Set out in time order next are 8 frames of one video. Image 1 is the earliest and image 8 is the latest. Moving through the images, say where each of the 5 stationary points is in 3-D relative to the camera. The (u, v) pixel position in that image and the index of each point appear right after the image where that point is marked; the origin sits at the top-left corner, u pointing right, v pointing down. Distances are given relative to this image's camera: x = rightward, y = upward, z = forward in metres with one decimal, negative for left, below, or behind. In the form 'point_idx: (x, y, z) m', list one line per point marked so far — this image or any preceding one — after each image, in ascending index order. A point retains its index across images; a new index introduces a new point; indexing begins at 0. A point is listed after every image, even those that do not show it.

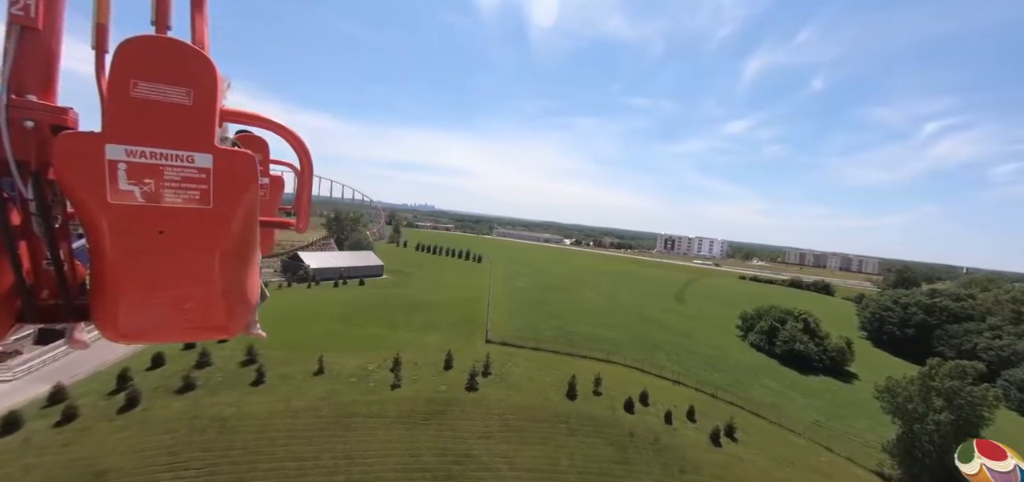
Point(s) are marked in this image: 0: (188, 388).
0: (-10.2, -4.5, +12.7) m
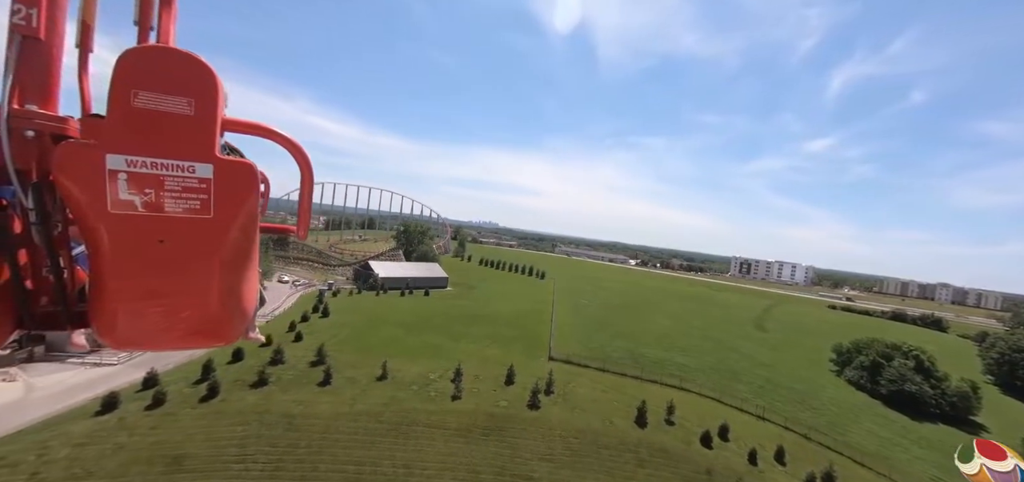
0: (-8.2, -4.6, +13.3) m
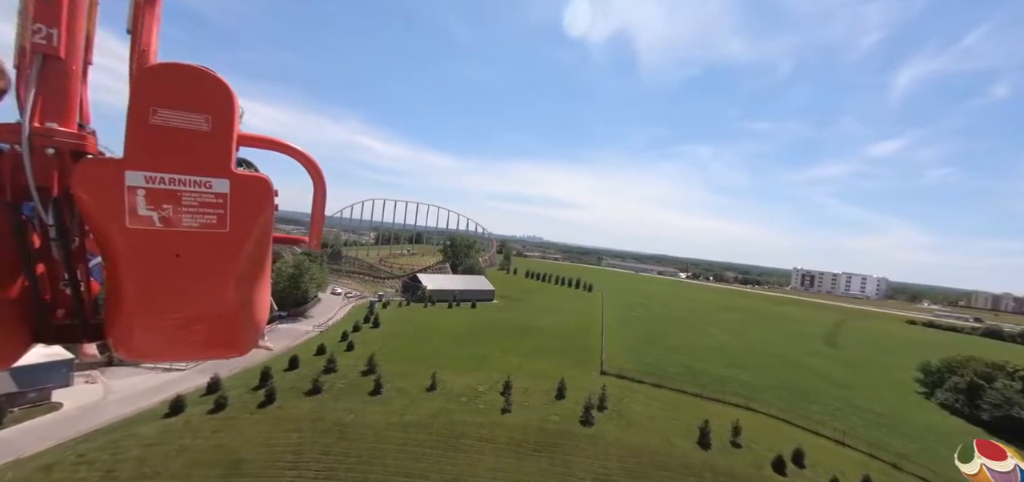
0: (-6.6, -5.0, +13.6) m
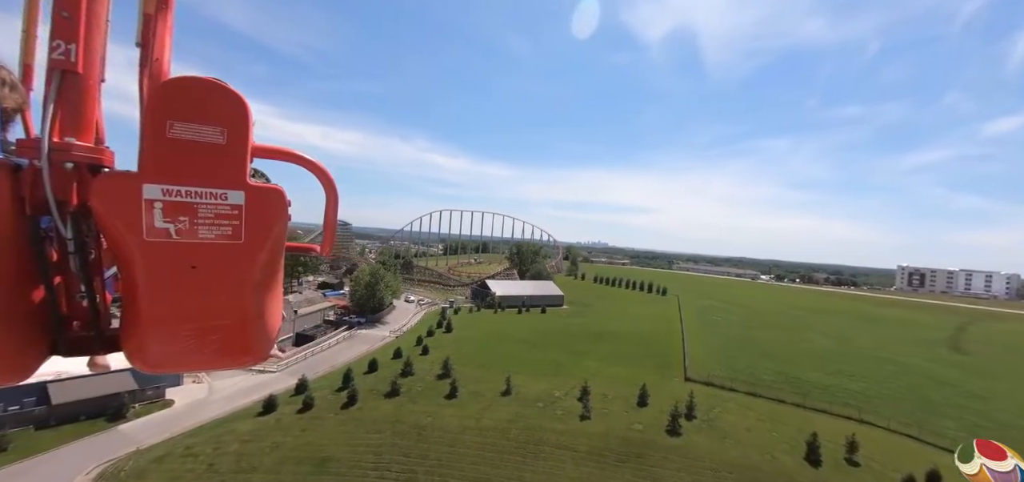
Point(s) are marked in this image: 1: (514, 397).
0: (-4.0, -5.2, +13.8) m
1: (+0.1, -5.7, +14.8) m
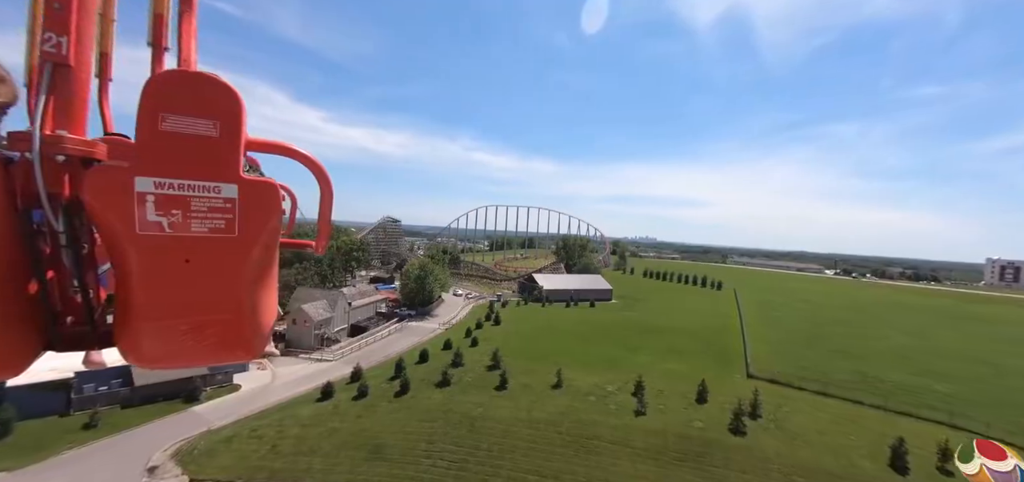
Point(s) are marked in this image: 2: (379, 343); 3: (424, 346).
0: (-2.3, -4.9, +13.9) m
1: (+1.9, -5.3, +14.5) m
2: (-6.0, -4.5, +18.4) m
3: (-3.9, -4.6, +18.1) m
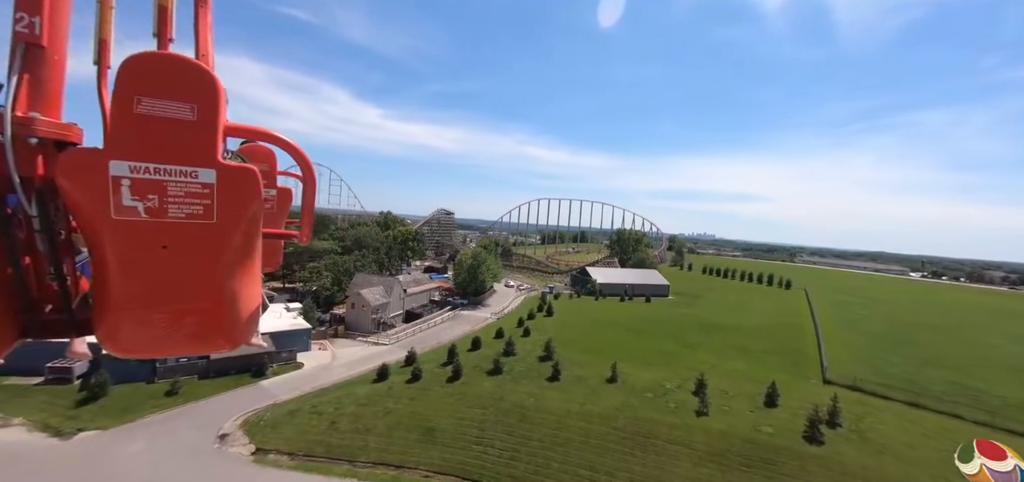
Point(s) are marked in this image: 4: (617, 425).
0: (-0.5, -4.5, +13.8) m
1: (+3.7, -4.9, +13.9) m
2: (-3.7, -4.1, +18.7) m
3: (-1.6, -4.2, +18.2) m
4: (+2.9, -5.1, +11.2) m
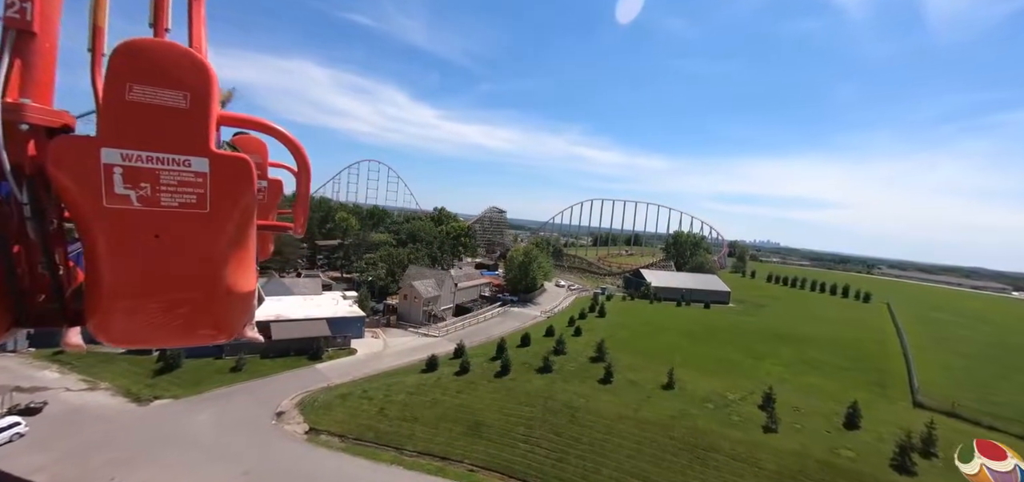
0: (+1.1, -4.3, +13.4) m
1: (+5.3, -4.9, +13.0) m
2: (-1.4, -3.9, +18.7) m
3: (+0.5, -4.1, +17.9) m
4: (+4.2, -5.0, +10.5) m
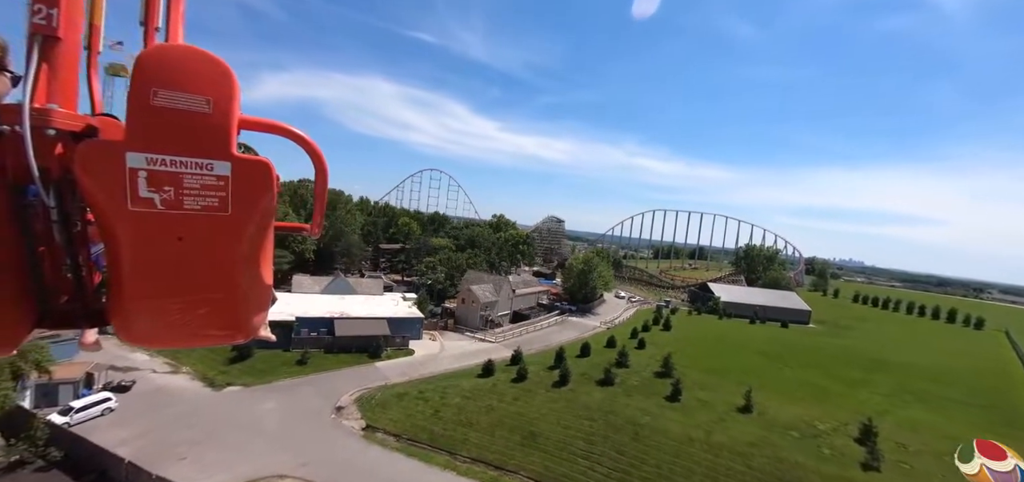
0: (+2.9, -4.5, +12.7) m
1: (+7.0, -5.1, +11.7) m
2: (+1.2, -4.2, +18.3) m
3: (+3.0, -4.4, +17.2) m
4: (+5.6, -5.1, +9.3) m
